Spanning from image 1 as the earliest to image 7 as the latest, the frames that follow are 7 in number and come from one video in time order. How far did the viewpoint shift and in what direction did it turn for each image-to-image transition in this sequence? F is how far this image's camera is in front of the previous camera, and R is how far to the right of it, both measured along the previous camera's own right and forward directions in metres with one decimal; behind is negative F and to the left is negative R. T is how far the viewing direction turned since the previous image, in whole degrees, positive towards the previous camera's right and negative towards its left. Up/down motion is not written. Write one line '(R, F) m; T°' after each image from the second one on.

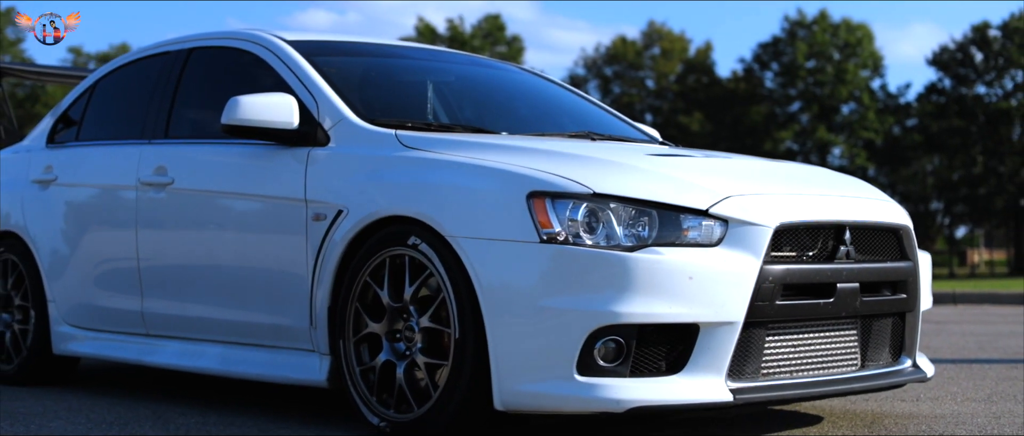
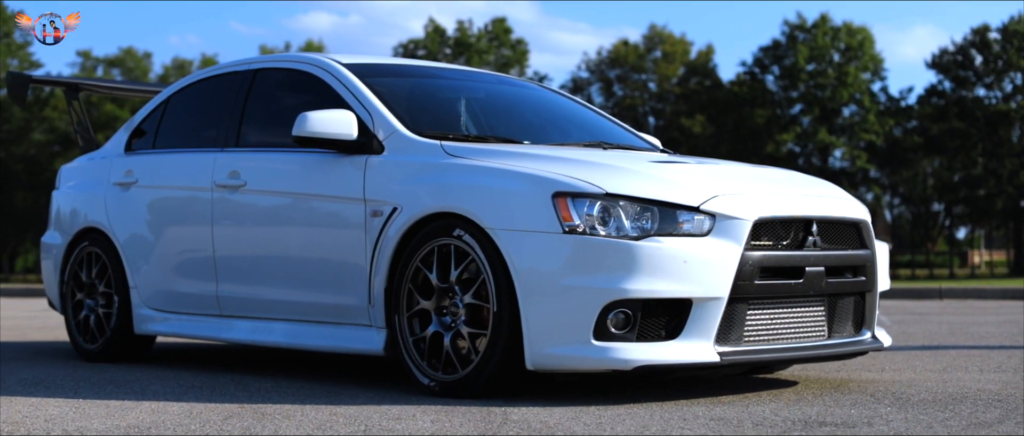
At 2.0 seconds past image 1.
(-0.1, -0.9) m; 0°
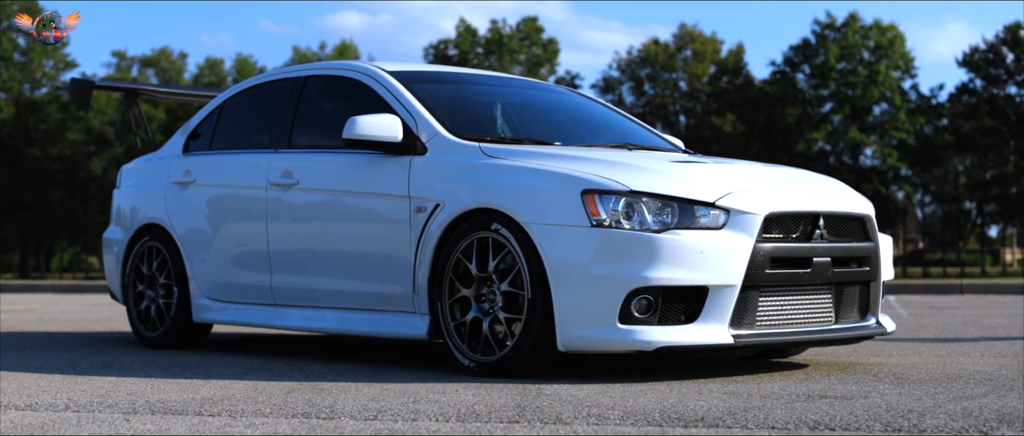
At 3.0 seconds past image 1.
(0.0, -0.5) m; -1°
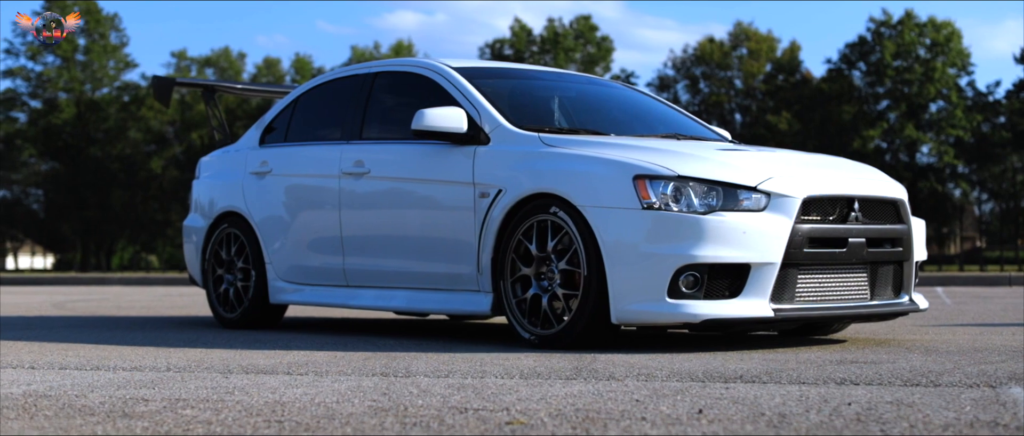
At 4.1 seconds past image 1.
(0.0, -0.5) m; -2°
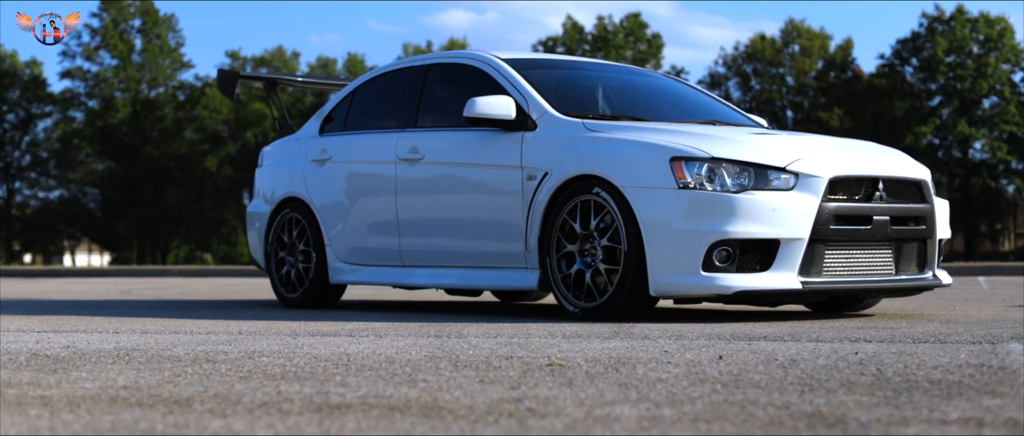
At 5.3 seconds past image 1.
(0.0, -0.4) m; -2°
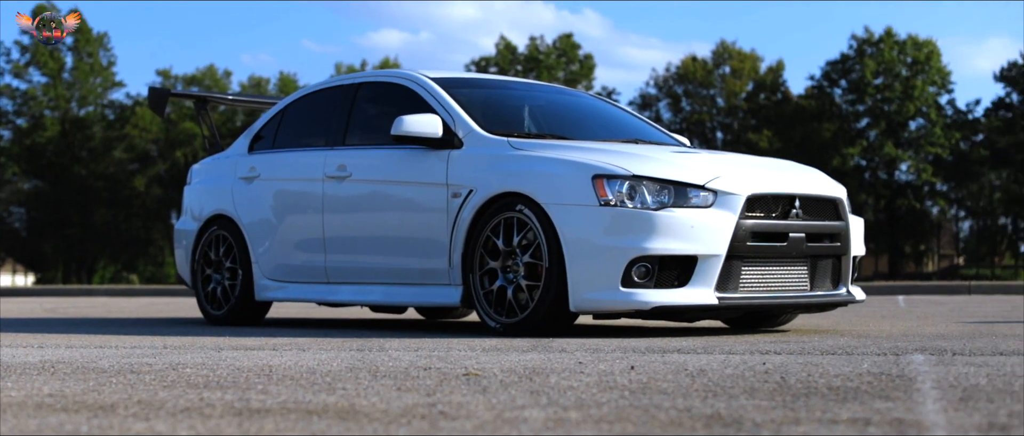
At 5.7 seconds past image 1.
(0.0, -0.1) m; +2°
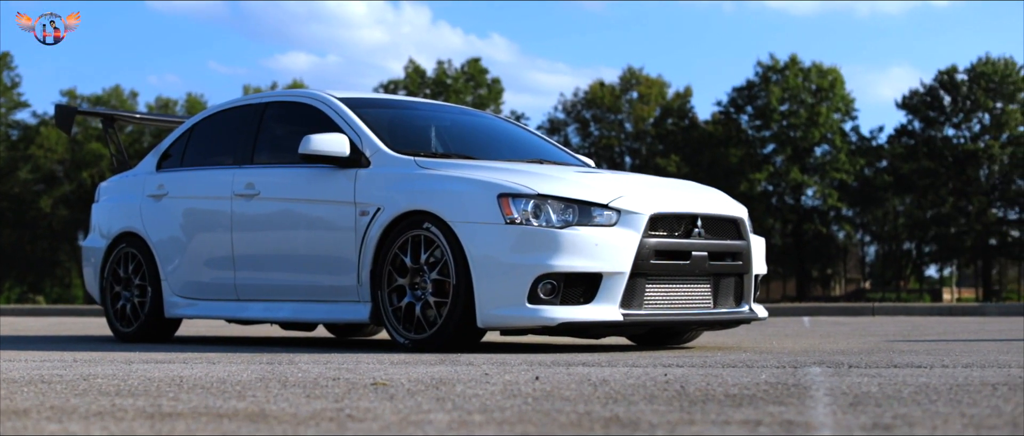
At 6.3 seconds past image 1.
(0.0, -0.1) m; +3°
